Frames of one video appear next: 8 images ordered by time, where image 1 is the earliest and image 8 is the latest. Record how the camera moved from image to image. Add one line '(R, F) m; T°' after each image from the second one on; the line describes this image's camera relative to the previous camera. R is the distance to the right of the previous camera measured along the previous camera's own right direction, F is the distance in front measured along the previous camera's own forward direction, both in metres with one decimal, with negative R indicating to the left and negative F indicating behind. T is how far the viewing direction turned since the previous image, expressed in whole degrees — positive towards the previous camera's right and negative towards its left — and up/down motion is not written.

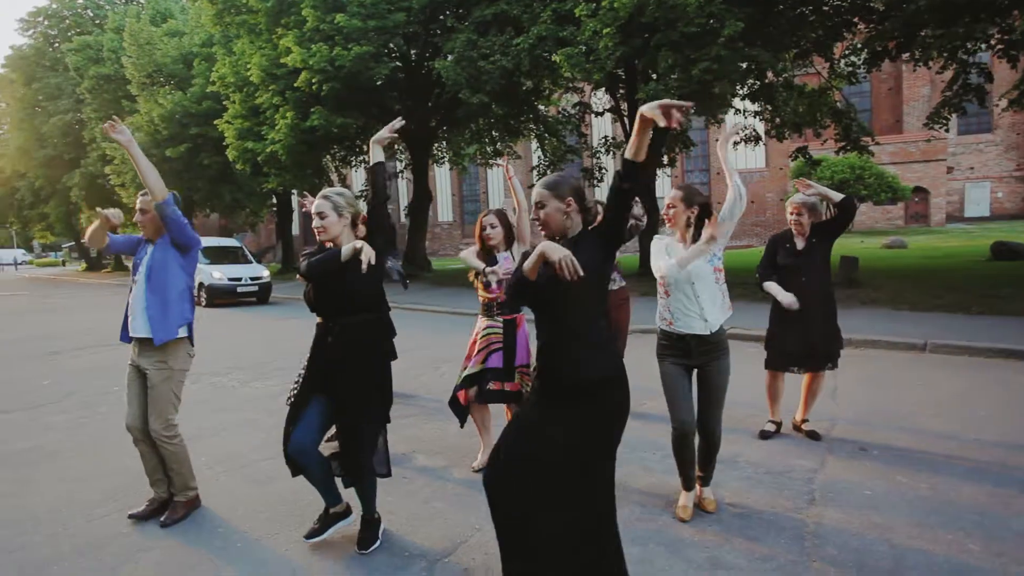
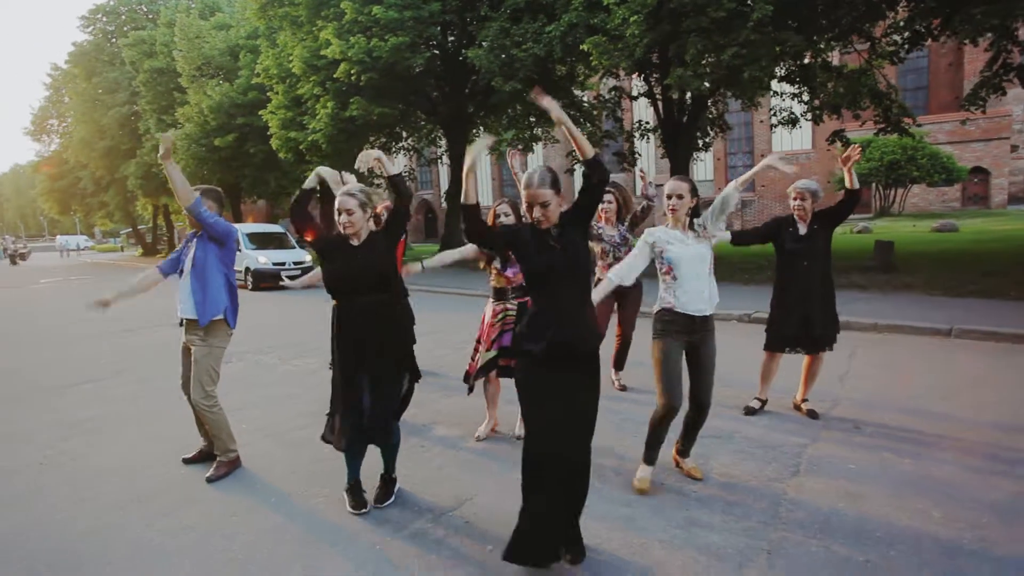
(+0.3, -0.3) m; -4°
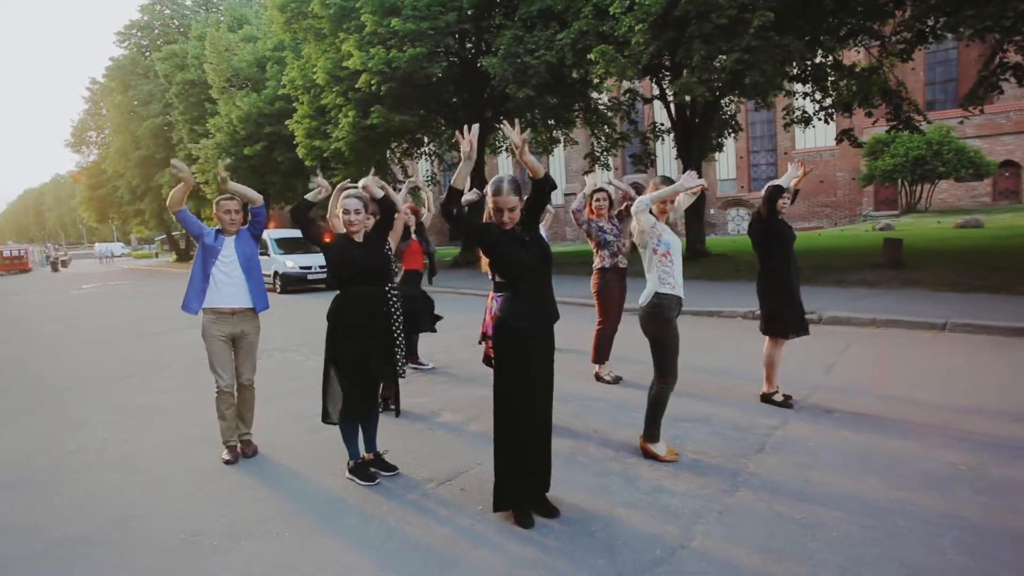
(+0.3, -0.5) m; -2°
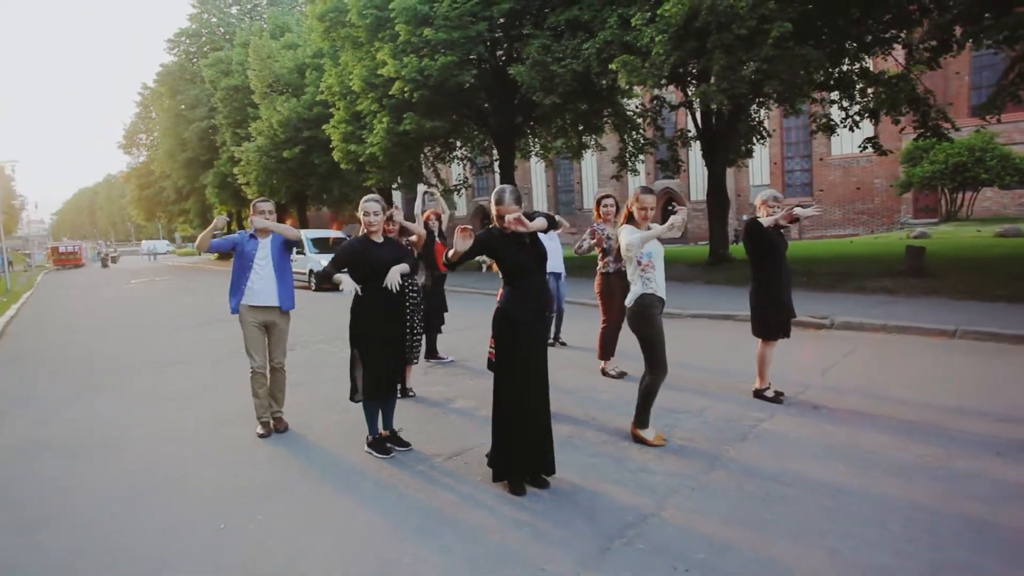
(+0.2, -0.5) m; -3°
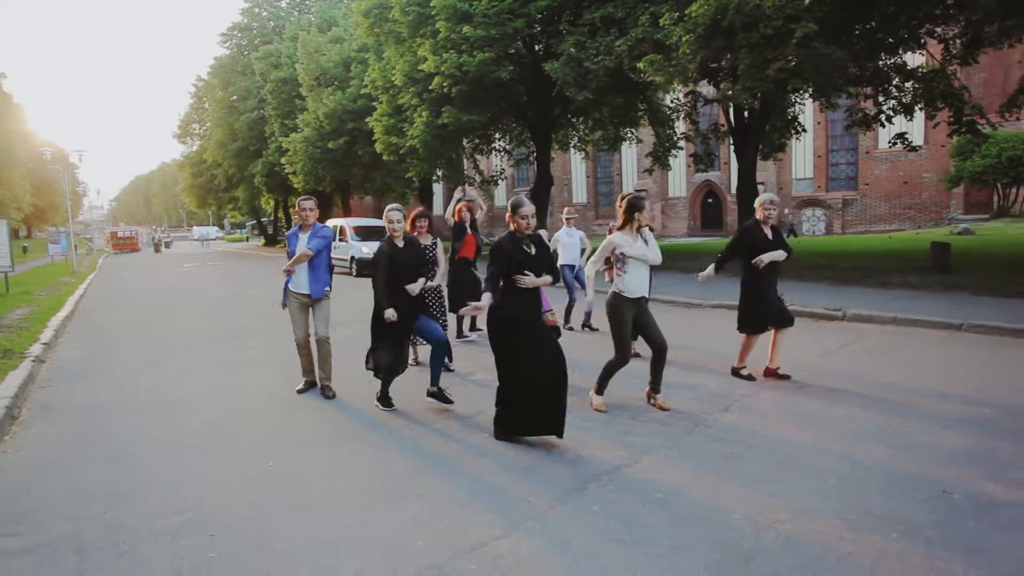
(+0.3, -0.7) m; -4°
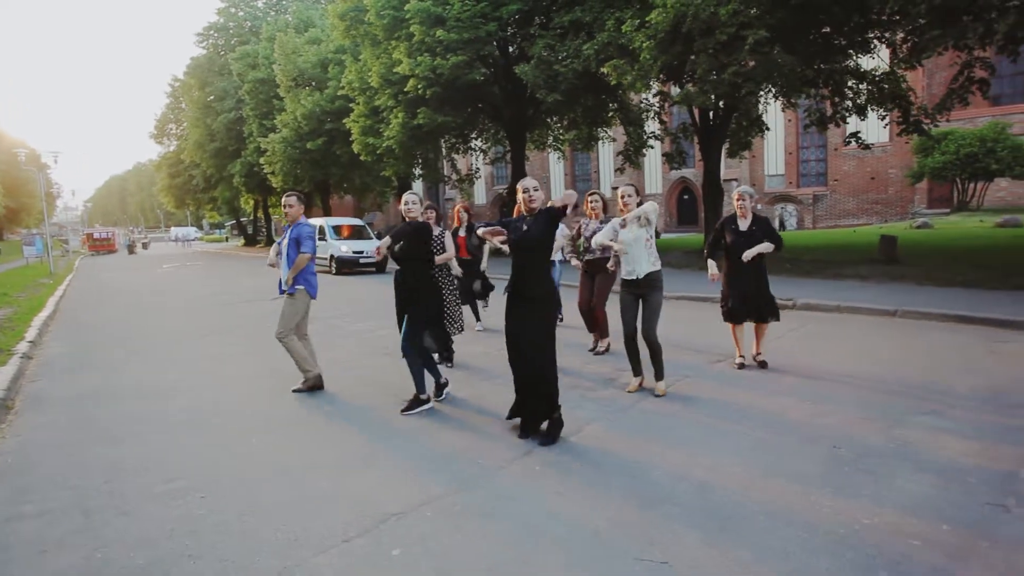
(+0.2, -0.6) m; +2°
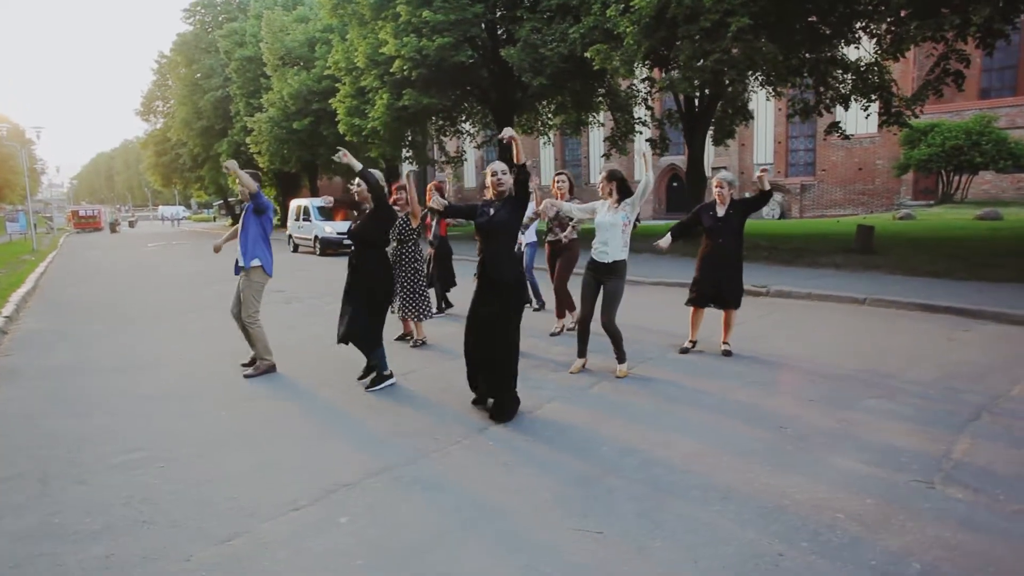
(+0.3, -0.1) m; +1°
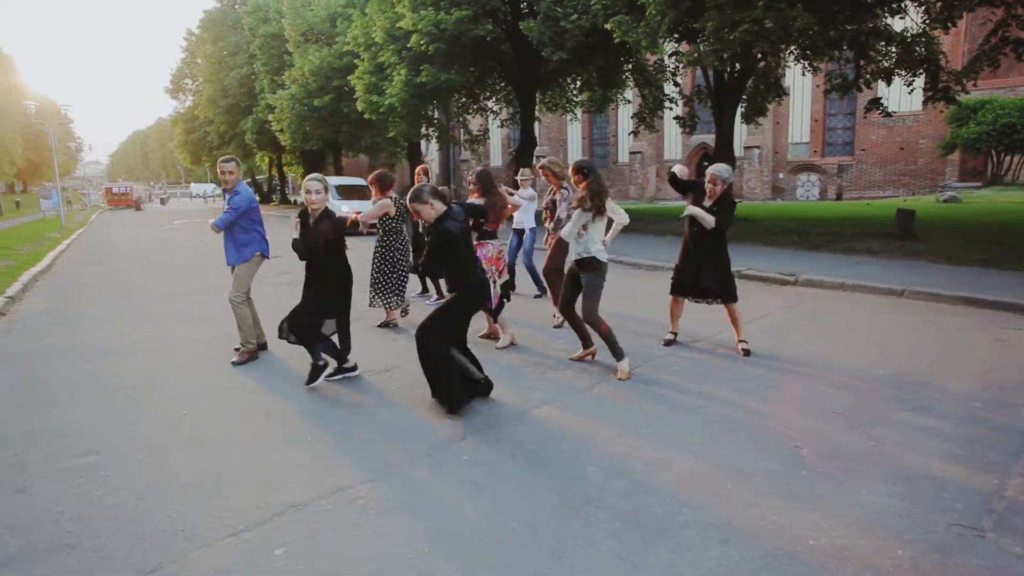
(+0.3, +0.6) m; -3°
